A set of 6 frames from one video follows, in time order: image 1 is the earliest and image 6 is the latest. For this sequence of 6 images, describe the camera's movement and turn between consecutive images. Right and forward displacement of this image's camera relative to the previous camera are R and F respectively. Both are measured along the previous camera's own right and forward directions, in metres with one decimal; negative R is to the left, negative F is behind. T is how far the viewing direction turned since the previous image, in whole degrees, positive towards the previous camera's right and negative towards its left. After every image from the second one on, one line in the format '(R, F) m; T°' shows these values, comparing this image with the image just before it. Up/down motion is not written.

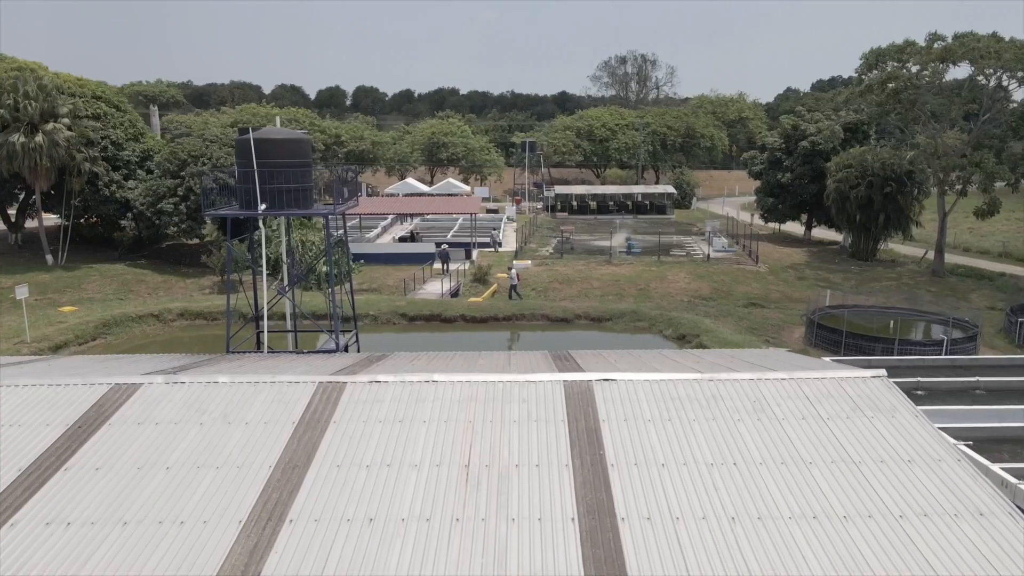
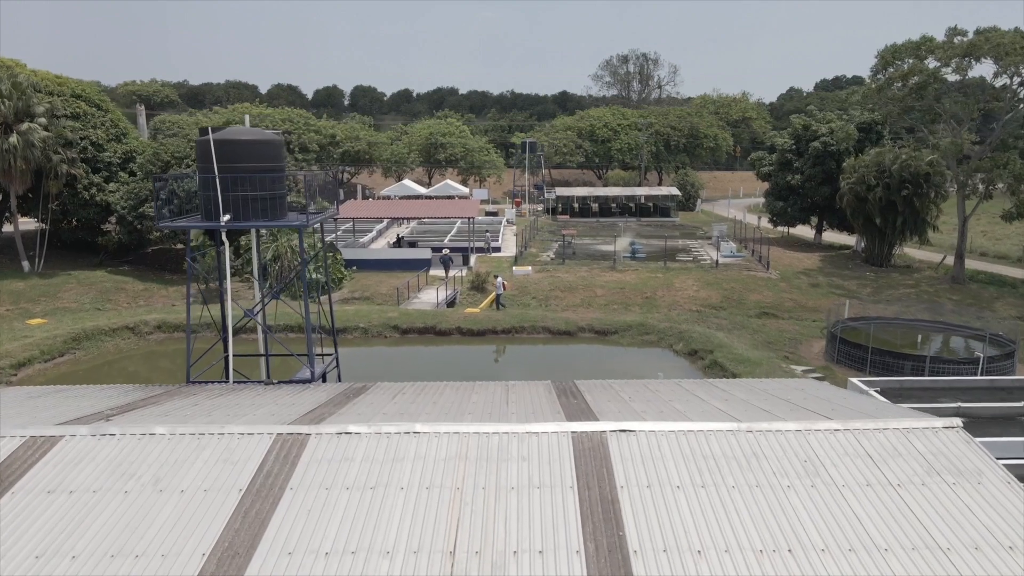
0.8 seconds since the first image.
(0.0, +1.2) m; 0°
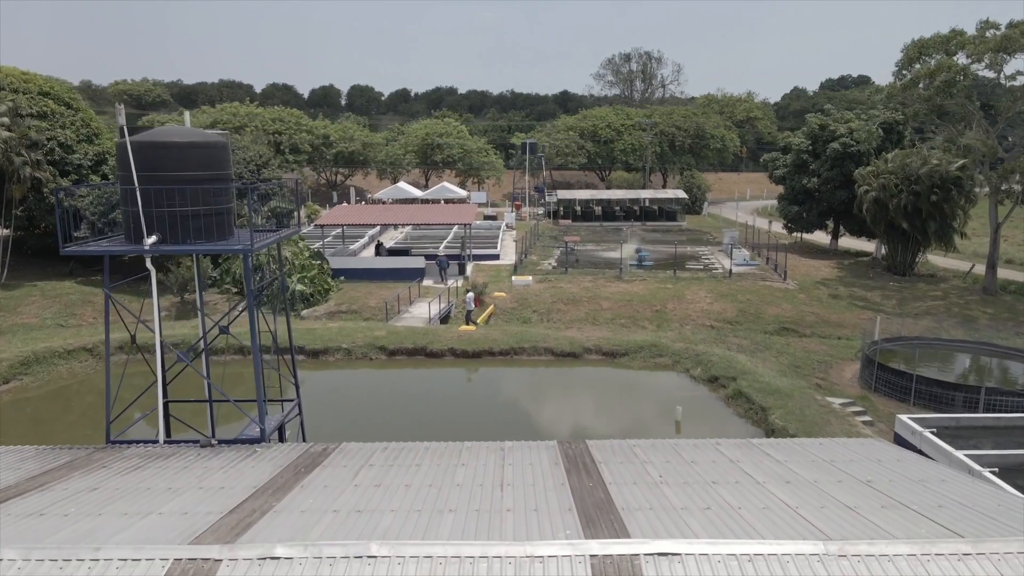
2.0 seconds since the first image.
(0.0, +1.8) m; 0°
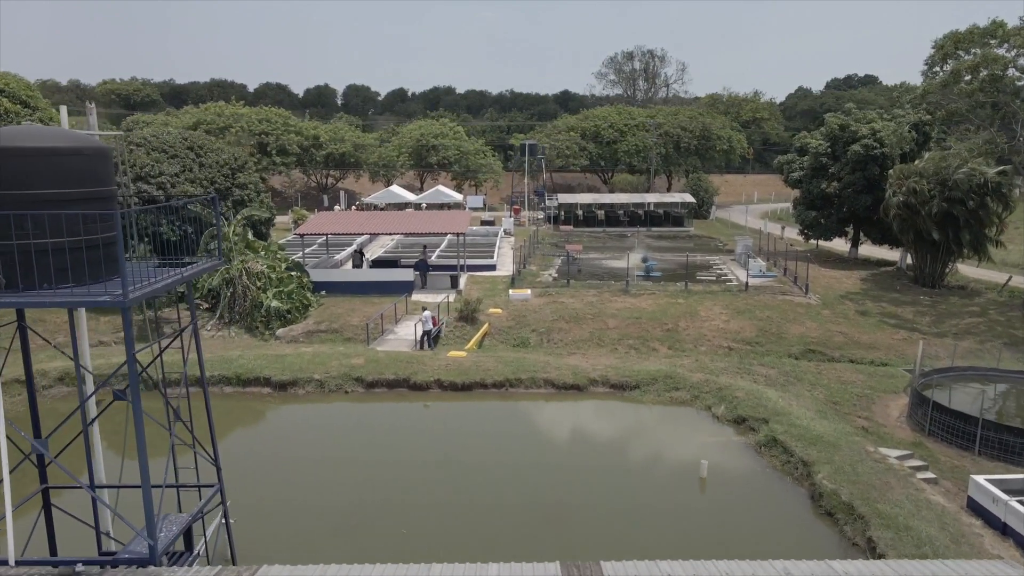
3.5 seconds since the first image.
(+0.1, +2.1) m; 0°
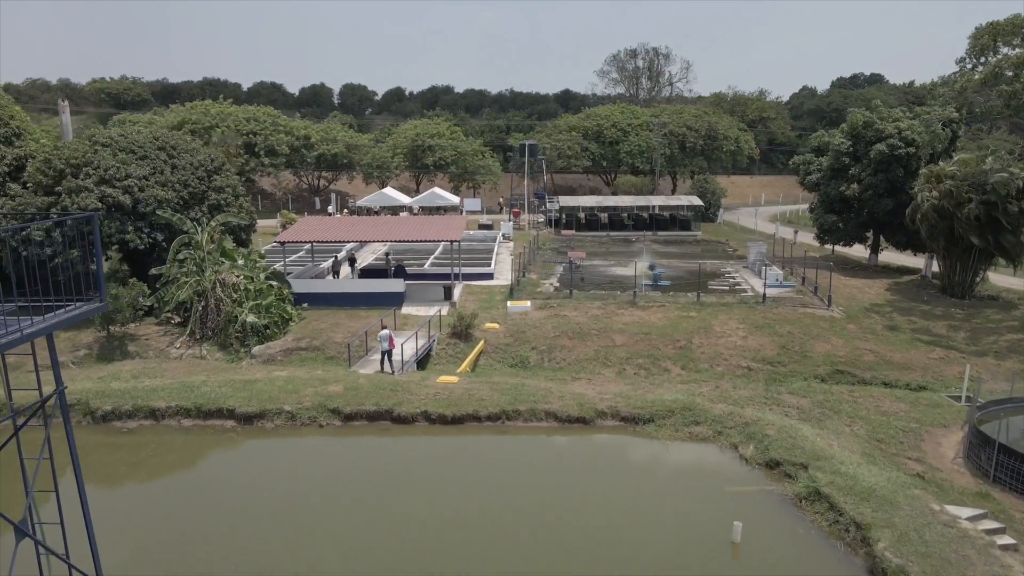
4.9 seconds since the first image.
(+0.1, +1.8) m; 0°
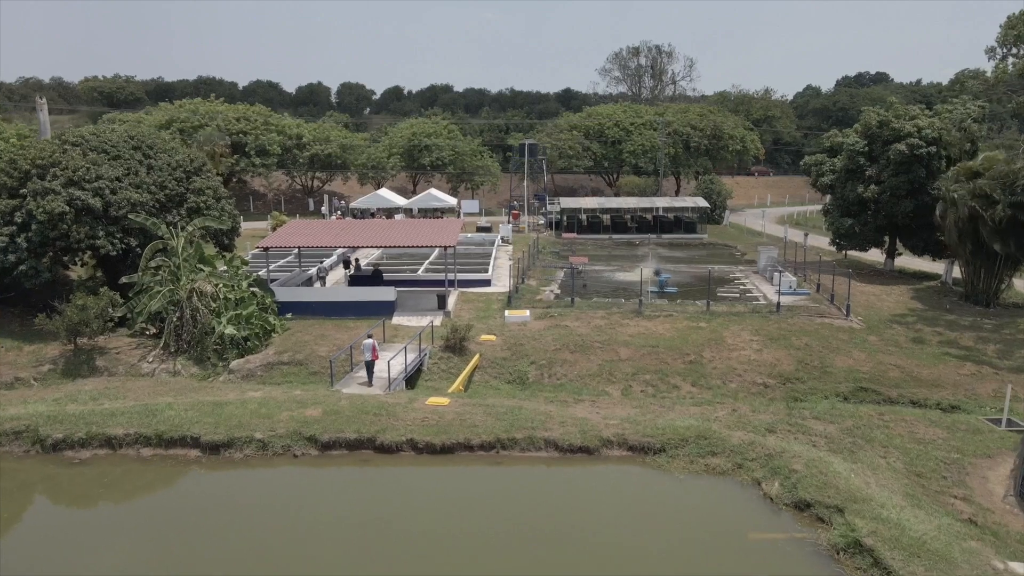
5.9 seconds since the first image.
(+0.1, +1.3) m; 0°
